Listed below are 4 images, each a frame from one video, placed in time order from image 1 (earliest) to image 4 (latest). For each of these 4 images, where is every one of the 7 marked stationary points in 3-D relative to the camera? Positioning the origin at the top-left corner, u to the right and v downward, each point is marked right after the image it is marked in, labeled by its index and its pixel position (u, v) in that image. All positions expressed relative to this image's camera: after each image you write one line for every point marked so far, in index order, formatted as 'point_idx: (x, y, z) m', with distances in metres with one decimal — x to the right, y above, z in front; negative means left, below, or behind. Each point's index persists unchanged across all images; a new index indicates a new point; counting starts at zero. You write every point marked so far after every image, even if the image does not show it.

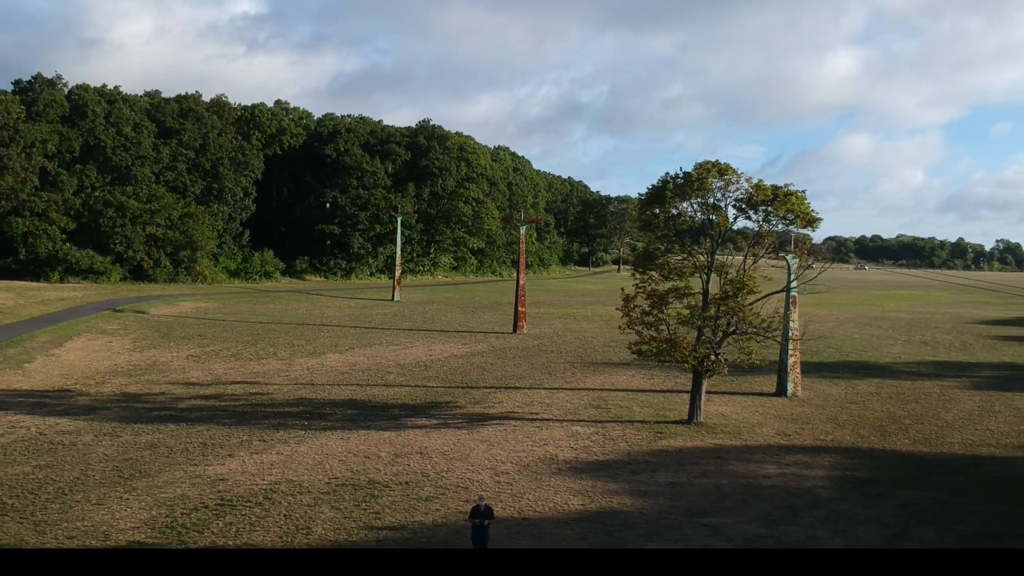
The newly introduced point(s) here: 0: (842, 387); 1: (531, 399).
0: (+7.2, -2.2, +16.5) m
1: (+0.4, -2.2, +14.9) m
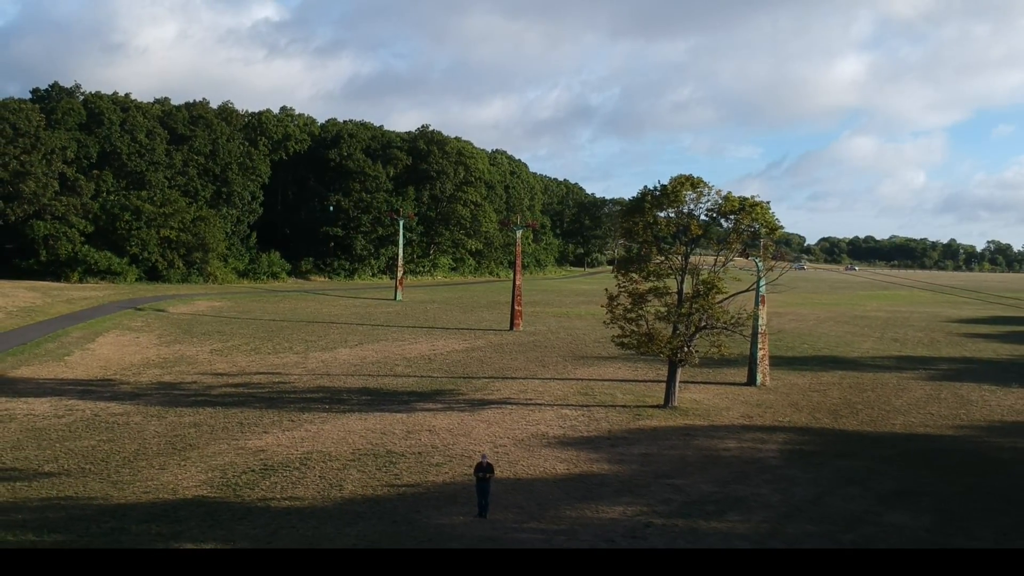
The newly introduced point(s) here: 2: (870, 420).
0: (+7.1, -2.2, +18.2) m
1: (+0.3, -2.2, +16.5) m
2: (+6.8, -2.5, +14.1) m
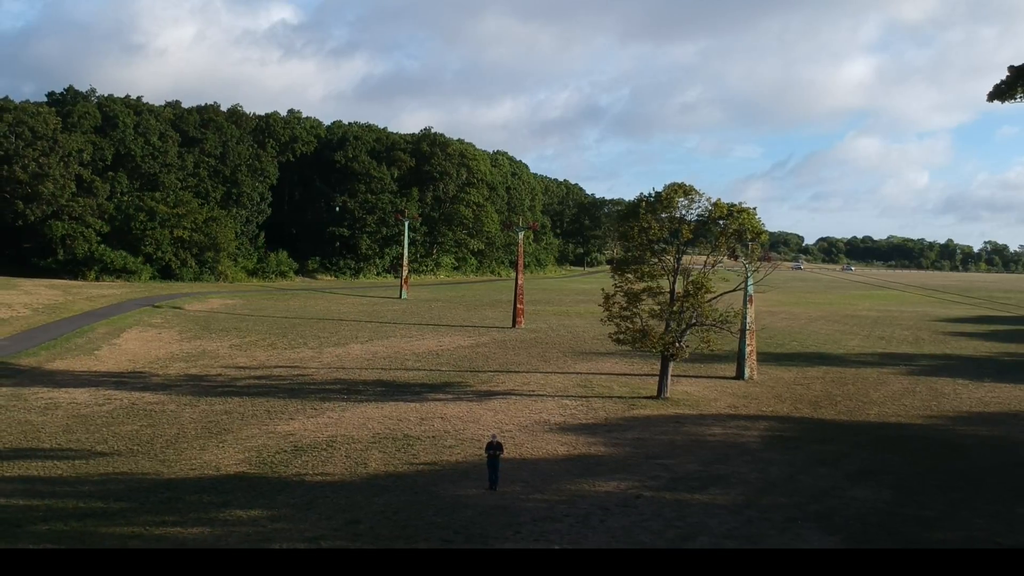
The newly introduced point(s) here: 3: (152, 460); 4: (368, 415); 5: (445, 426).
0: (+7.2, -2.2, +19.3) m
1: (+0.4, -2.2, +17.7) m
2: (+6.8, -2.5, +15.3) m
3: (-5.3, -2.5, +10.9) m
4: (-2.6, -2.3, +13.6) m
5: (-1.1, -2.4, +12.9) m
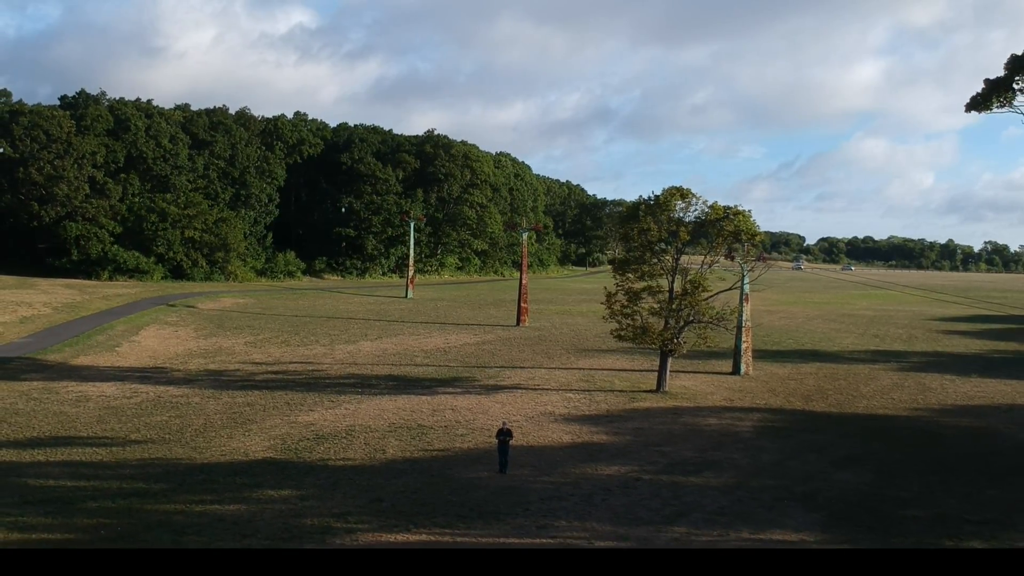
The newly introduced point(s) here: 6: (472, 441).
0: (+7.4, -2.2, +20.1) m
1: (+0.5, -2.1, +18.5) m
2: (+7.0, -2.5, +16.0) m
3: (-5.1, -2.5, +11.7) m
4: (-2.5, -2.3, +14.4) m
5: (-1.0, -2.4, +13.7) m
6: (-0.6, -2.5, +12.0) m
